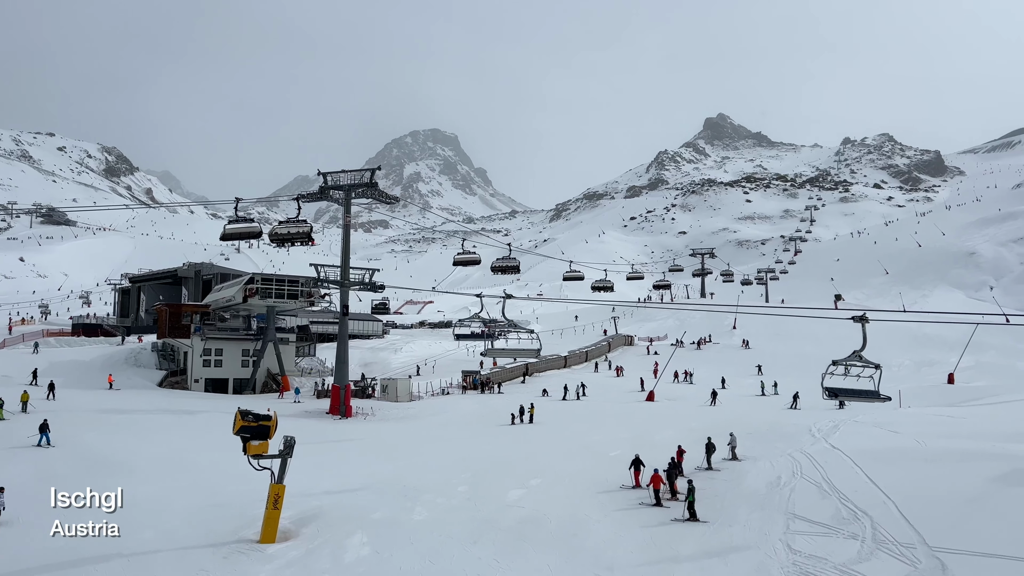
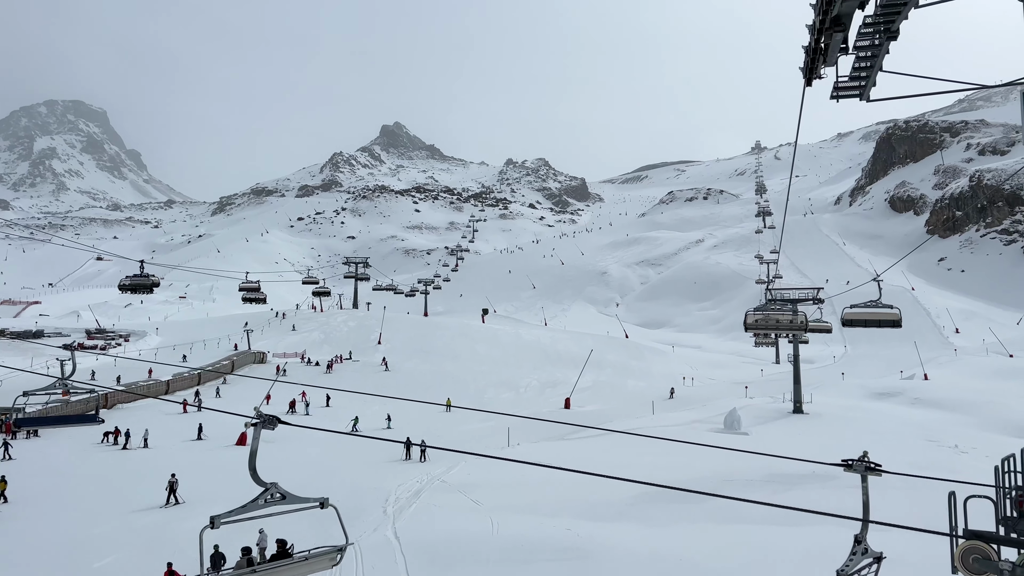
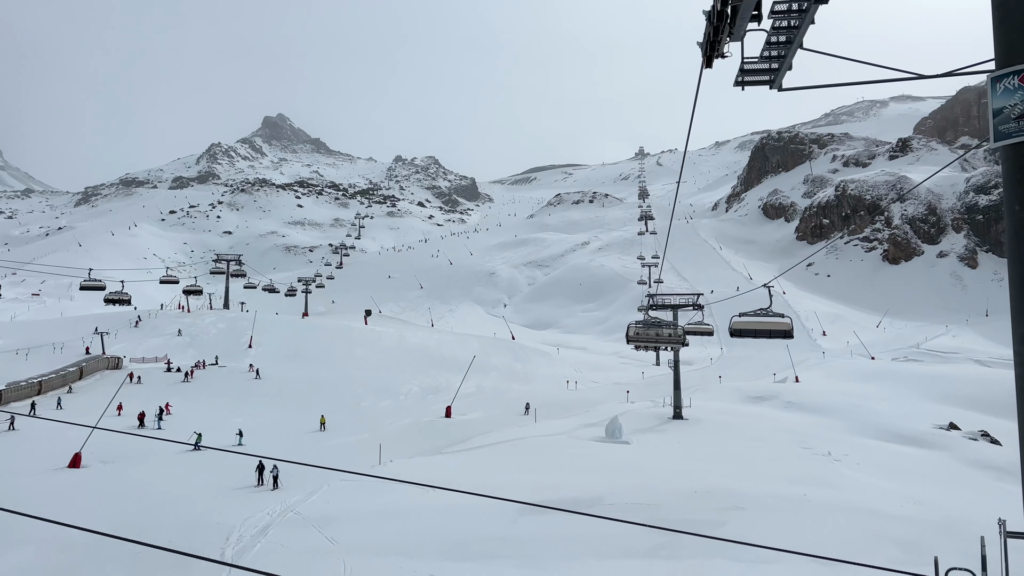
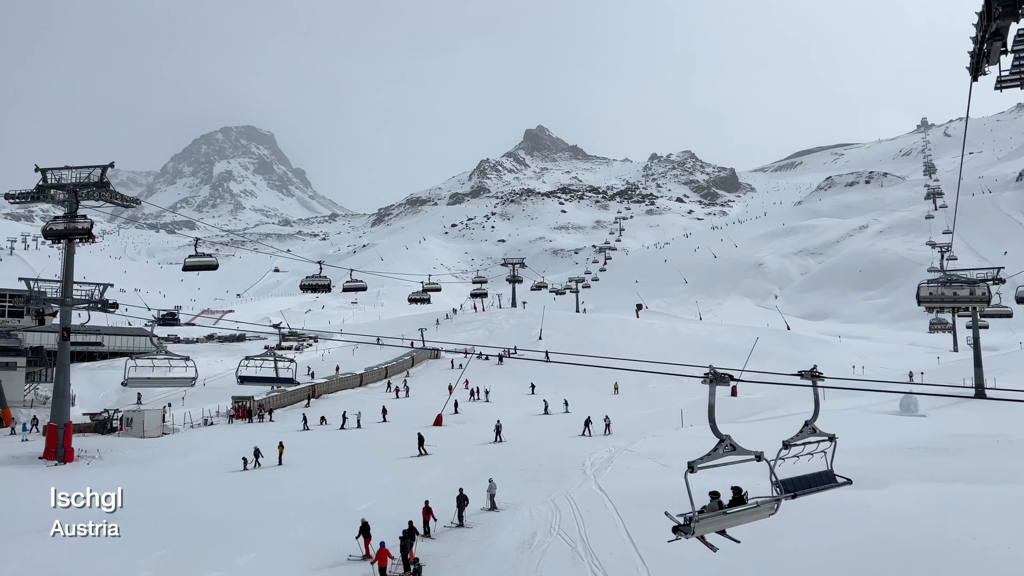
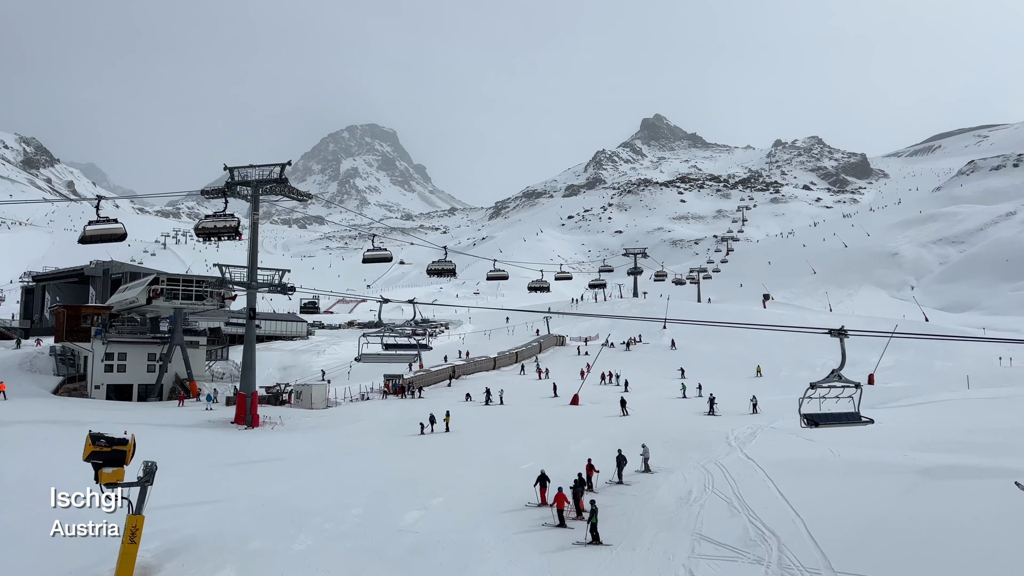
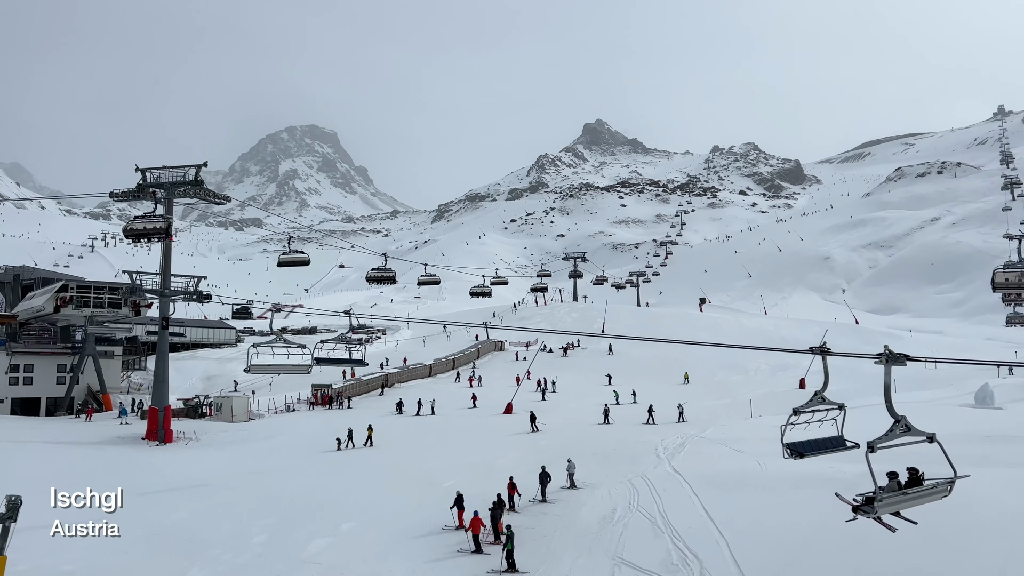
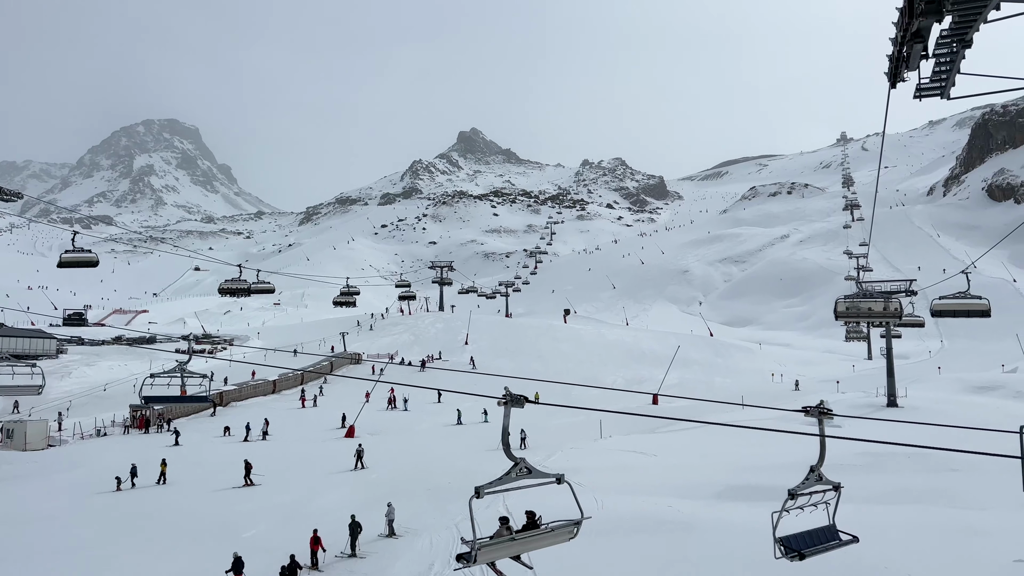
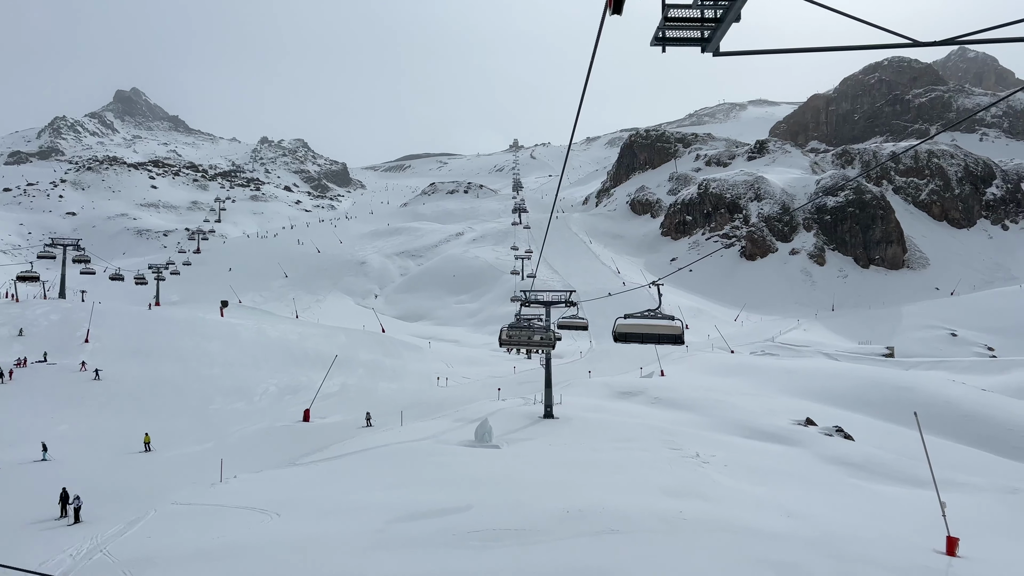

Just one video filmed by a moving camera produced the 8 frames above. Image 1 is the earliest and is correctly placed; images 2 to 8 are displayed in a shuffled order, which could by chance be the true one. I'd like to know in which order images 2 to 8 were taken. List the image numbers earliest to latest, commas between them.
5, 6, 4, 7, 2, 3, 8
